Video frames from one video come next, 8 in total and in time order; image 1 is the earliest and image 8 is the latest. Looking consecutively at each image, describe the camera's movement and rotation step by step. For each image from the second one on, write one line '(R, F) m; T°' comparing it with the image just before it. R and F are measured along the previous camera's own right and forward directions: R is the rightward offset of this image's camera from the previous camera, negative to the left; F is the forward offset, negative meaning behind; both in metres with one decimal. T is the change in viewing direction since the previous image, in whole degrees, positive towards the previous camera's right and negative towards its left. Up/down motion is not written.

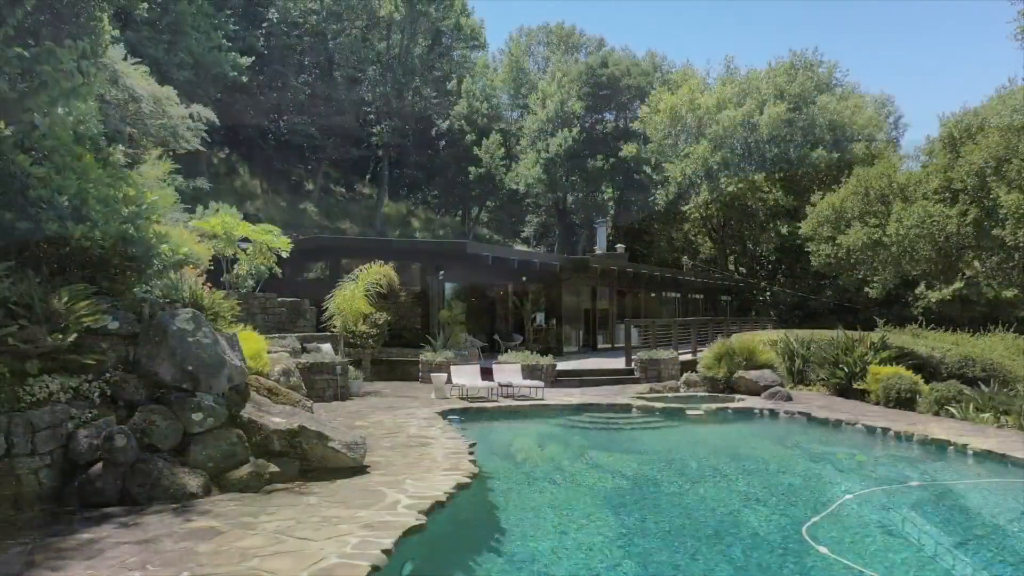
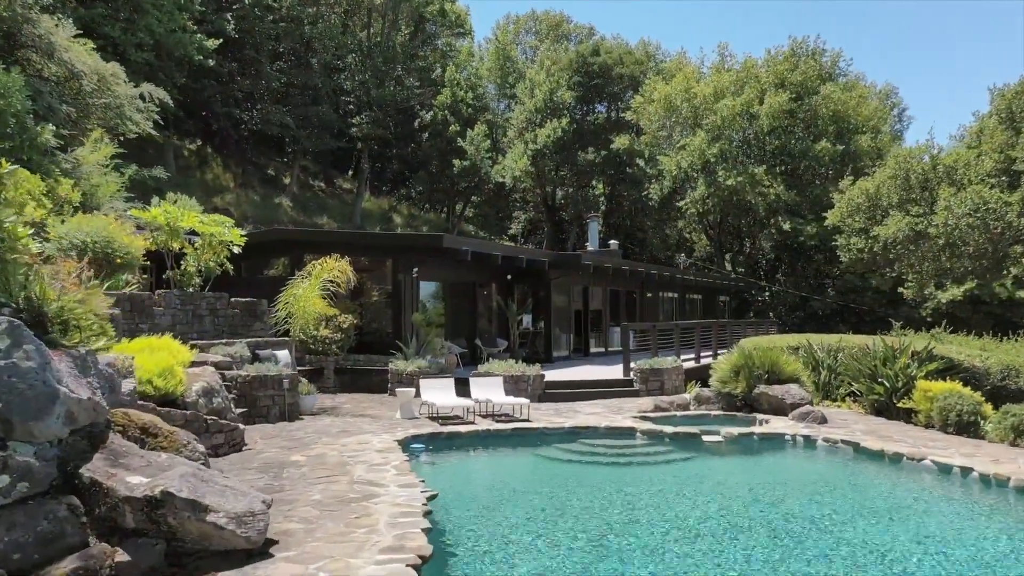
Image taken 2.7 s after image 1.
(+0.1, +2.0) m; +1°
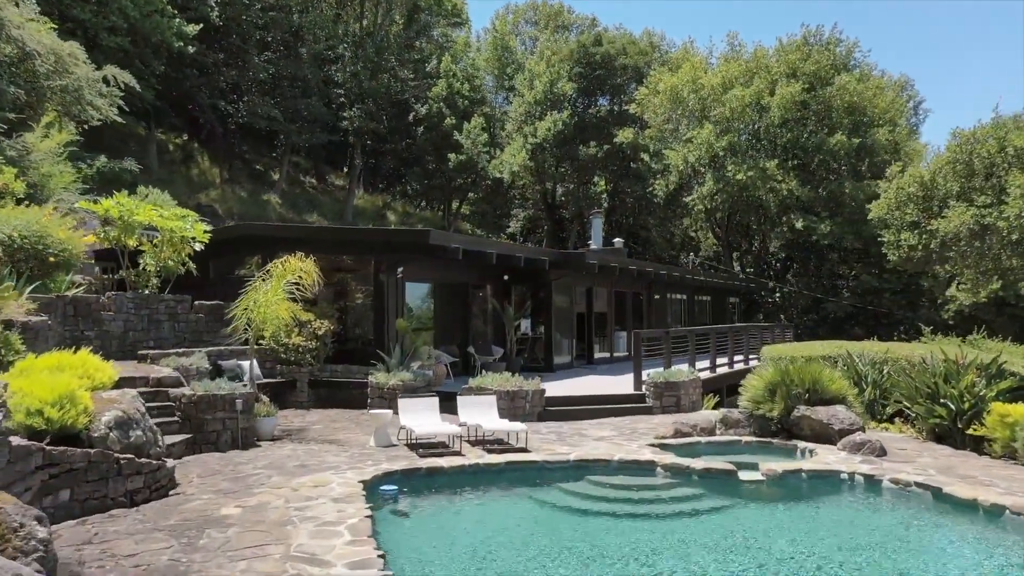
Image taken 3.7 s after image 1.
(+0.1, +1.7) m; 0°
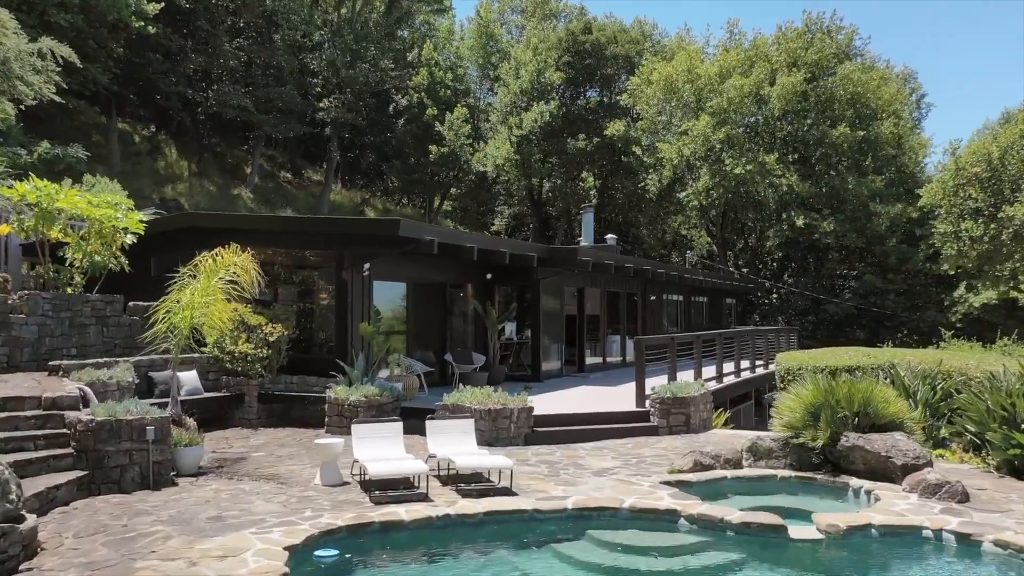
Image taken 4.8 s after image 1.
(0.0, +1.8) m; +1°
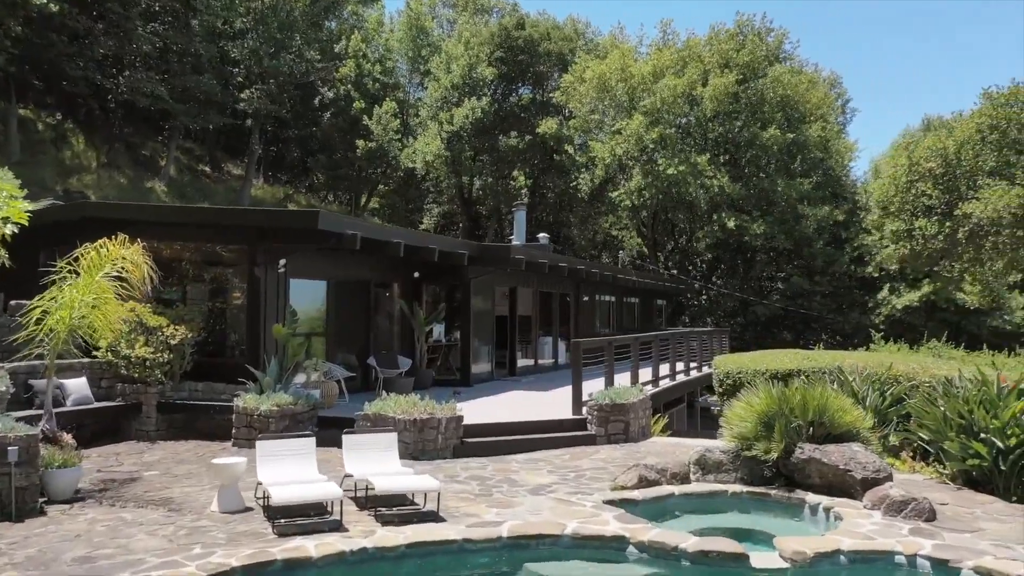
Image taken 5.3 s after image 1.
(0.0, +0.8) m; +5°
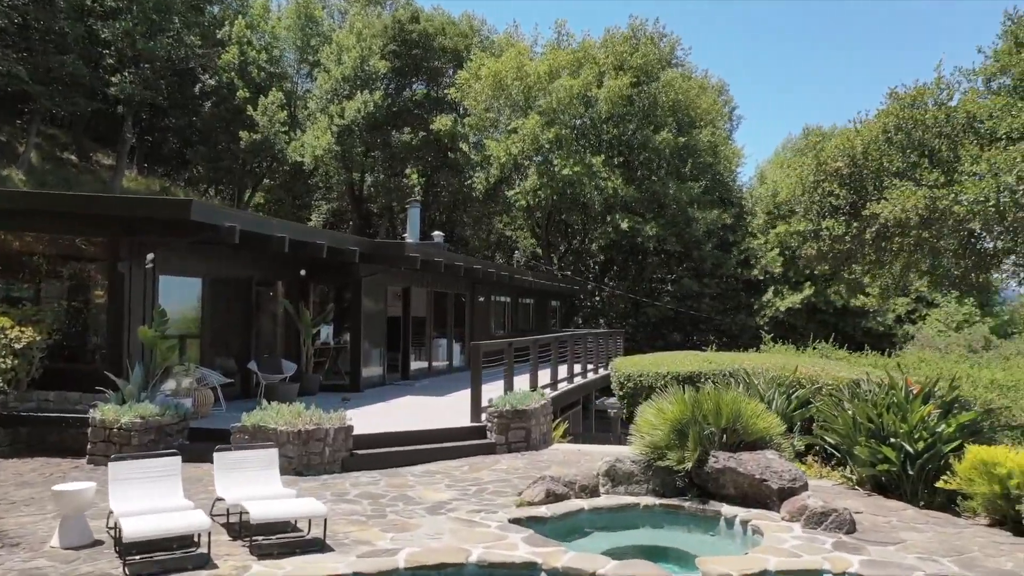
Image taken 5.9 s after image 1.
(-0.1, +0.6) m; +8°
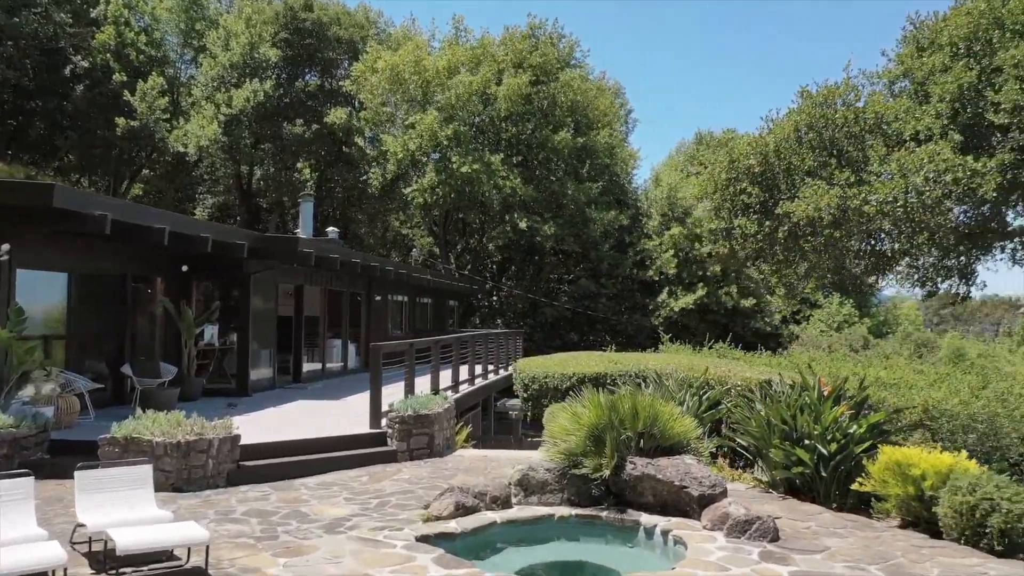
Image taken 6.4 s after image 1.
(-0.1, +0.5) m; +7°
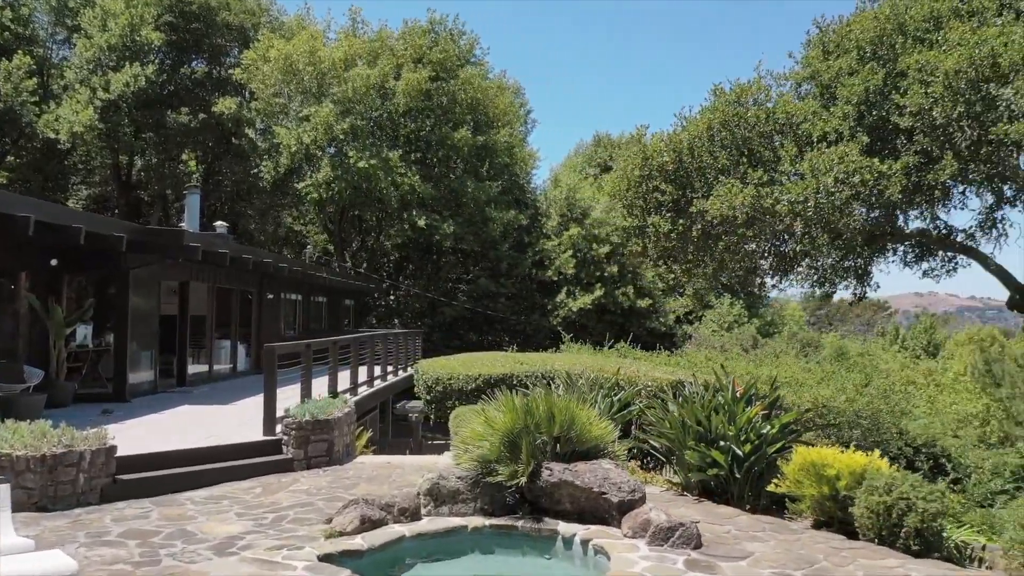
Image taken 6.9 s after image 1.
(-0.1, +0.4) m; +7°
